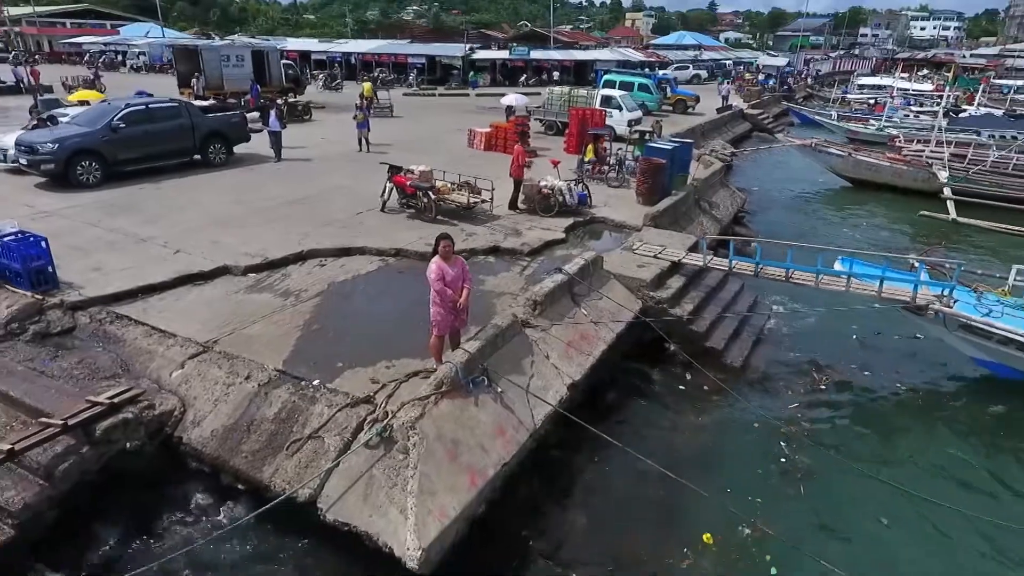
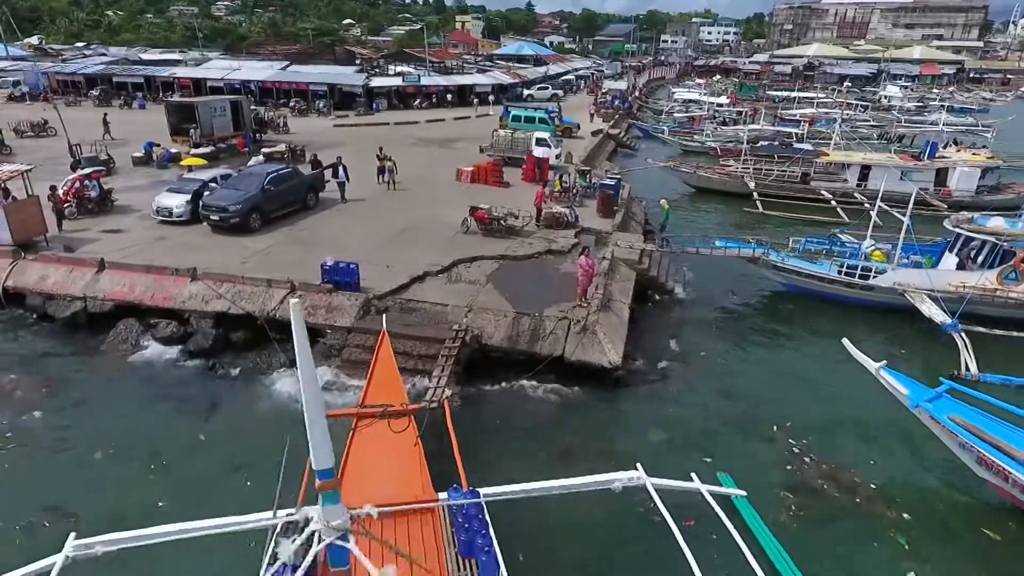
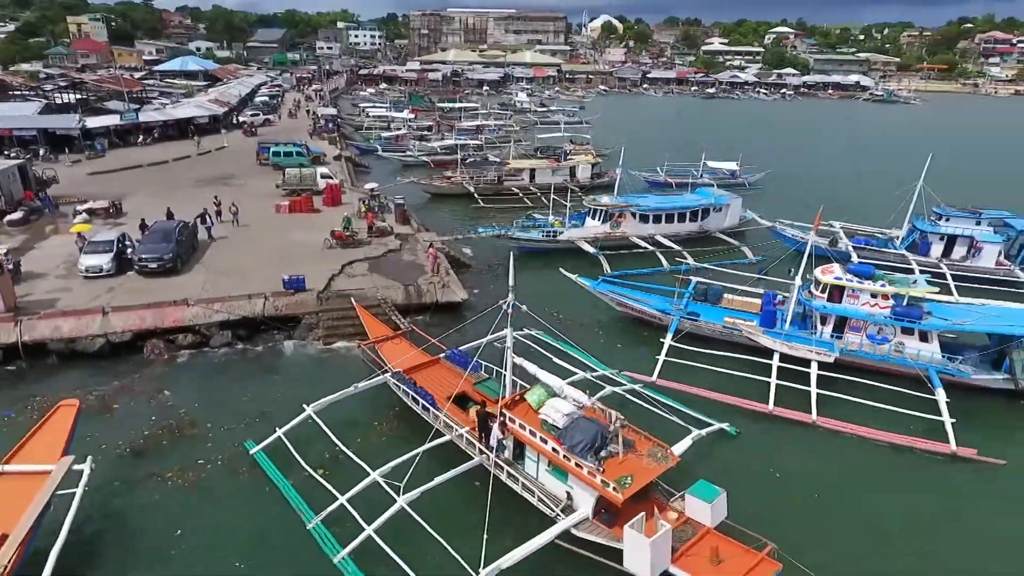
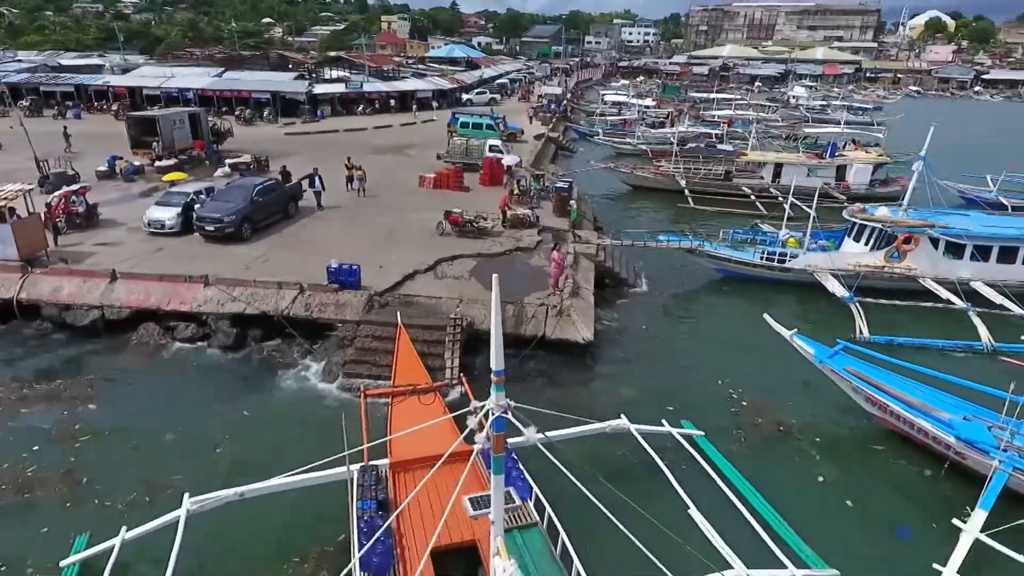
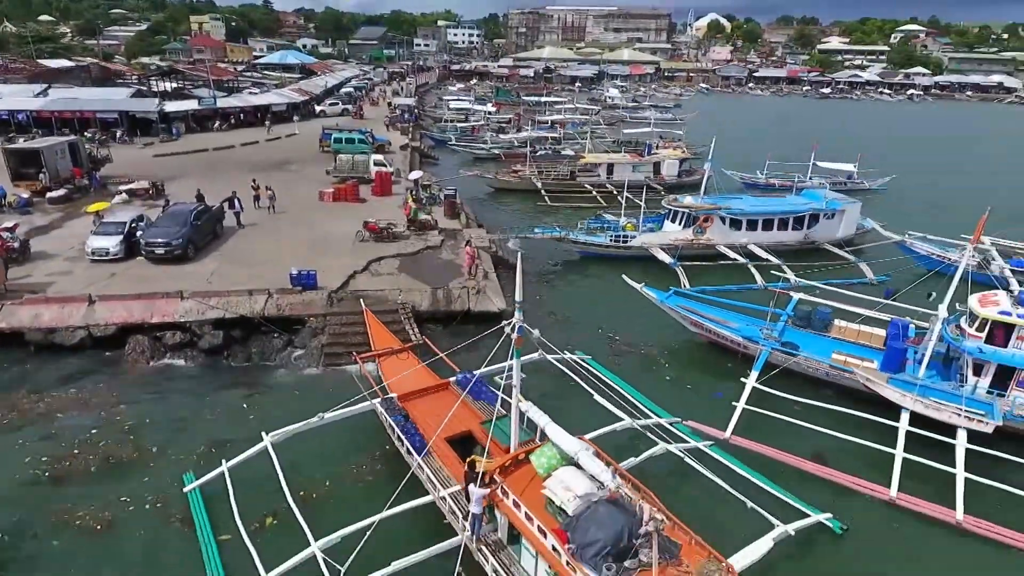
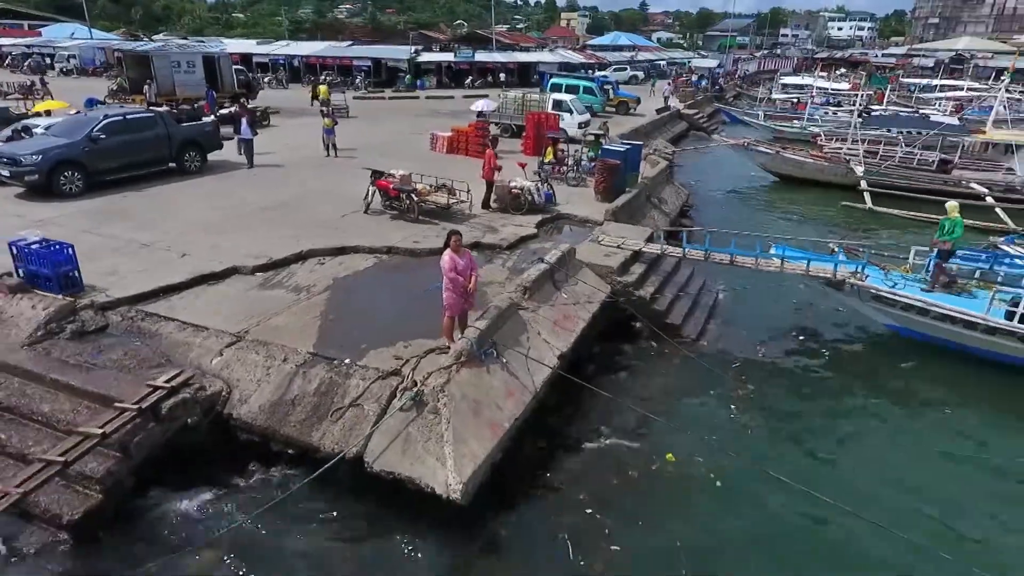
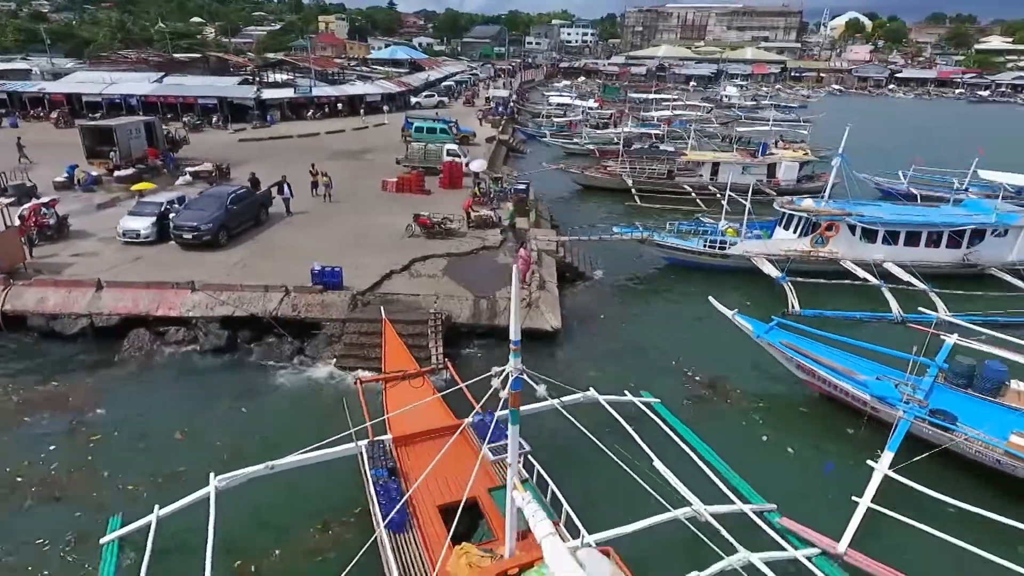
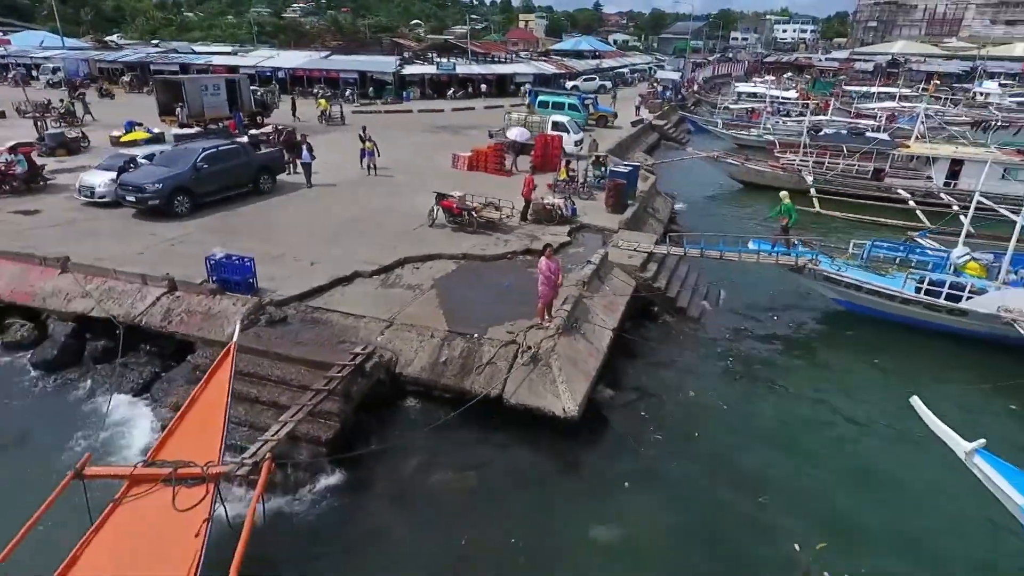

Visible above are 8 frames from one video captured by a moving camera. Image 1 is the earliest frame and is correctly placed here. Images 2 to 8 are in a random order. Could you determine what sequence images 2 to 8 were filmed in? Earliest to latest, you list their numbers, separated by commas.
6, 8, 2, 4, 7, 5, 3
